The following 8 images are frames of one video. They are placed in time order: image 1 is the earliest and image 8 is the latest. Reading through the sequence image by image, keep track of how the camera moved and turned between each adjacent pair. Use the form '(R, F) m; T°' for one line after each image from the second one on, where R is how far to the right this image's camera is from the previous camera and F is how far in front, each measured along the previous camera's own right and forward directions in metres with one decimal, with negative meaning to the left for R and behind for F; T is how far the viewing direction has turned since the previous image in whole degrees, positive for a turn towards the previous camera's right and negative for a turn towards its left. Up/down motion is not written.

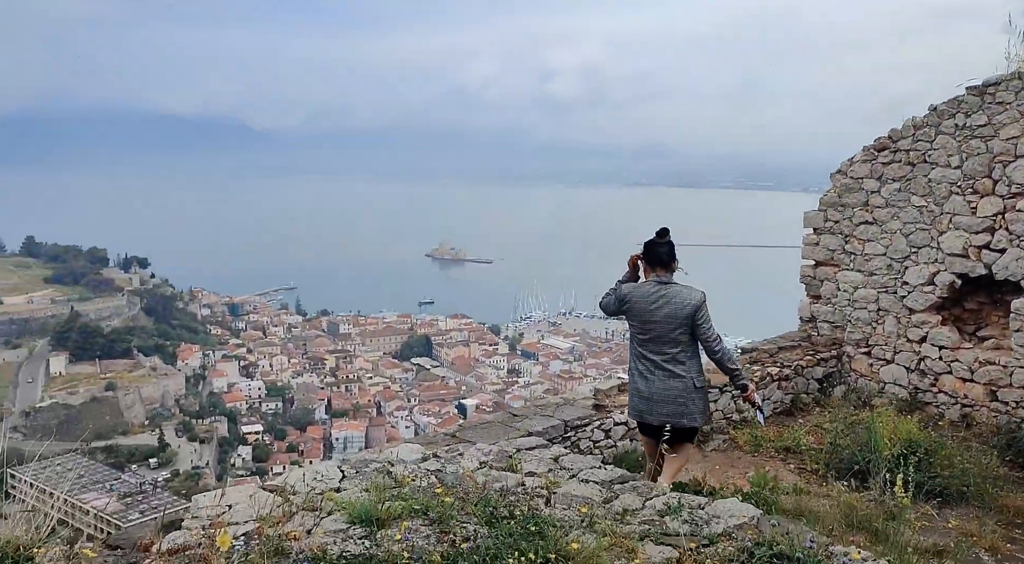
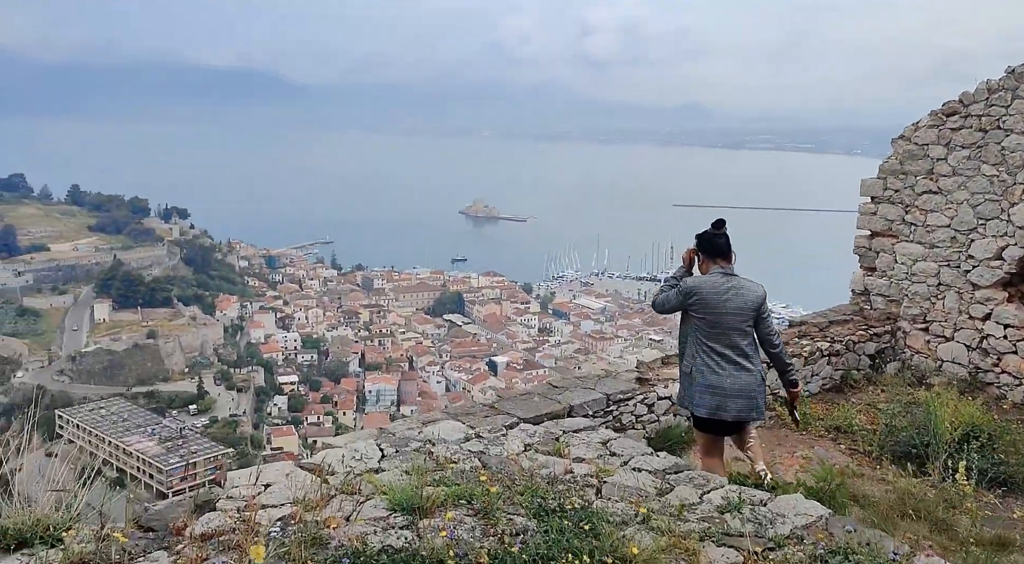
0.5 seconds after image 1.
(-0.1, +0.2) m; -2°
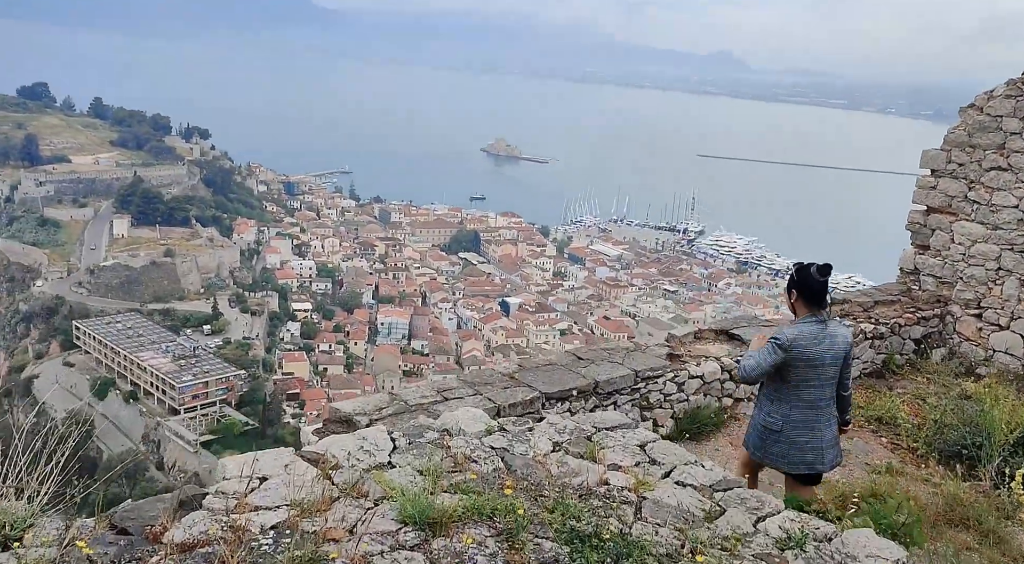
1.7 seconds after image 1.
(-0.1, +0.4) m; -1°
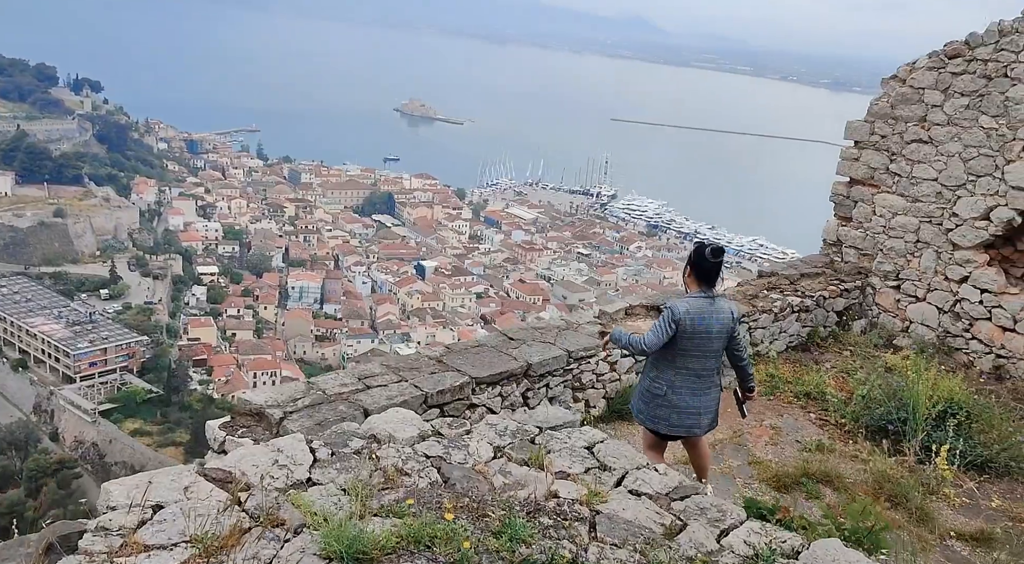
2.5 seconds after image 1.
(-0.1, +0.3) m; +5°
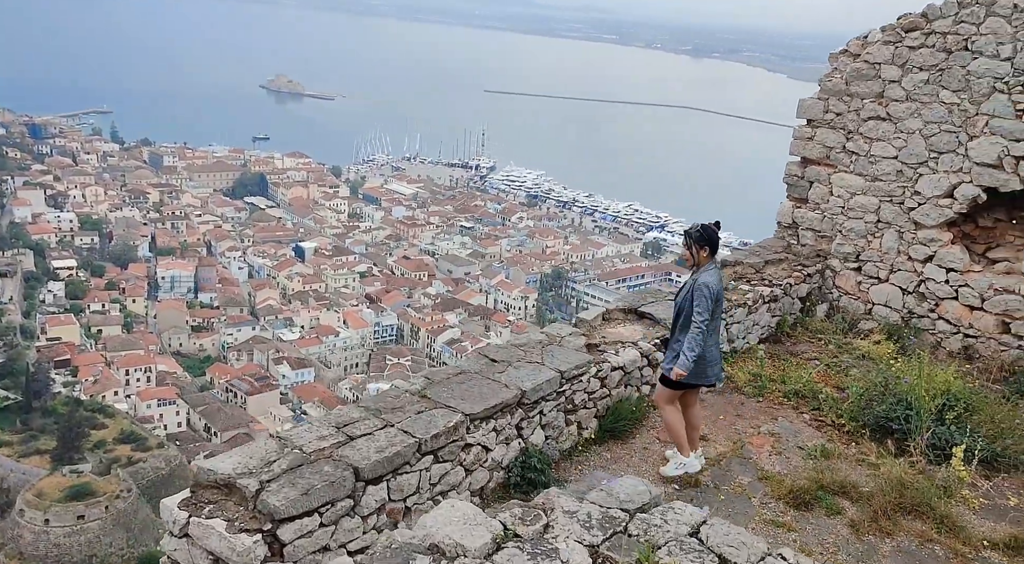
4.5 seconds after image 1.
(-0.5, +0.6) m; +8°
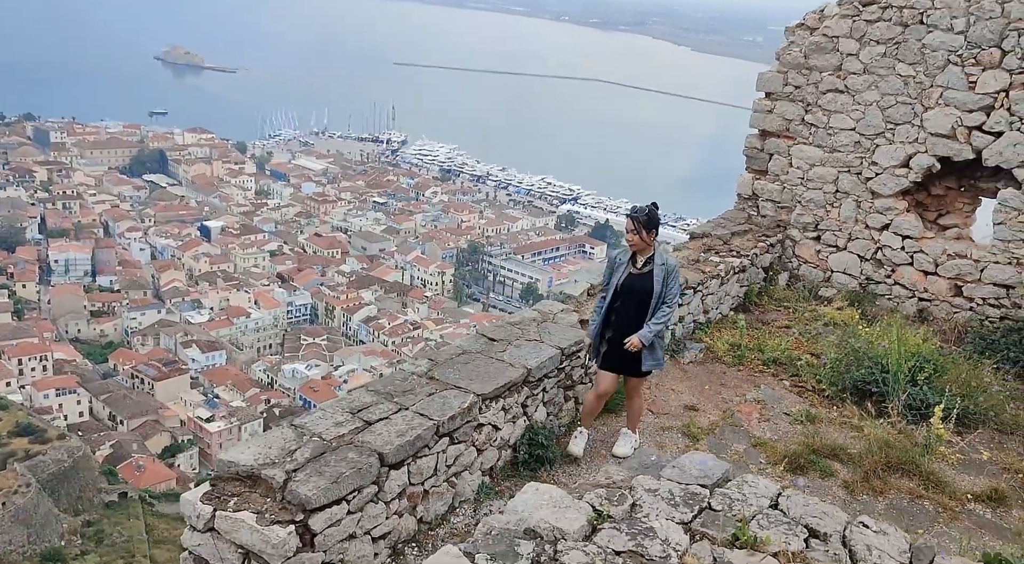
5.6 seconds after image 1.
(-0.4, 0.0) m; +6°
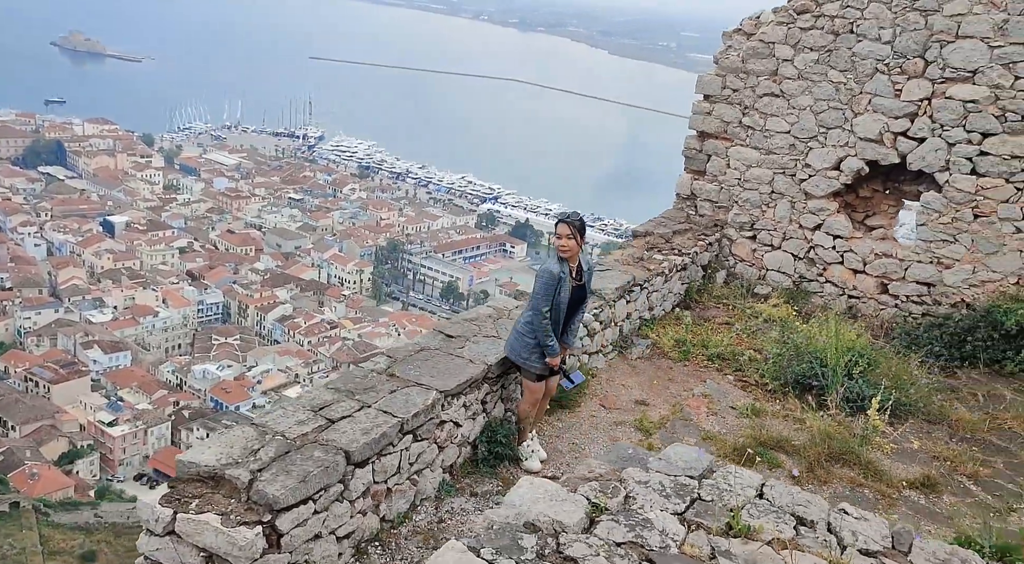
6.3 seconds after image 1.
(-0.2, 0.0) m; +5°
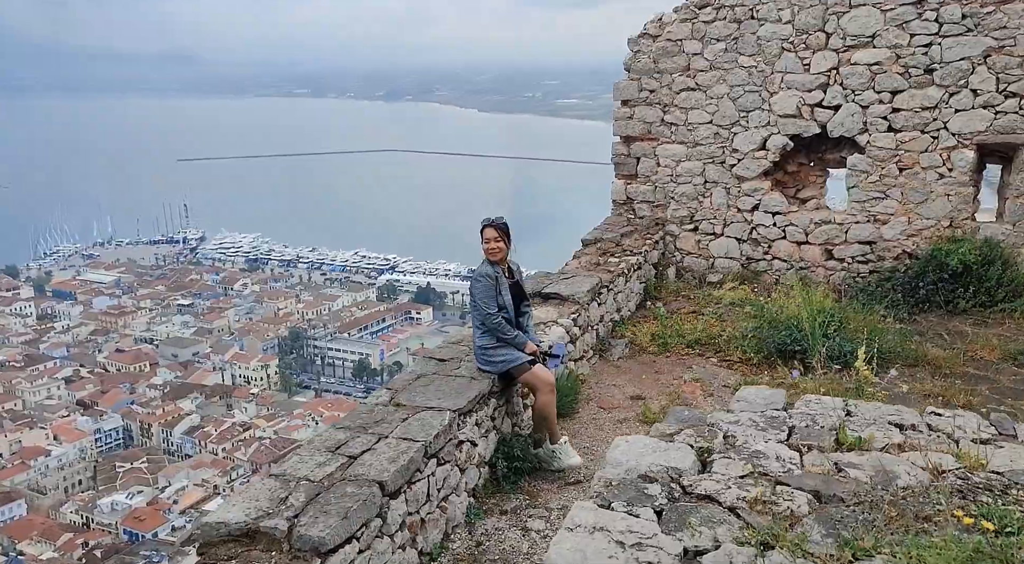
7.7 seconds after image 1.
(-0.4, +0.1) m; +7°
